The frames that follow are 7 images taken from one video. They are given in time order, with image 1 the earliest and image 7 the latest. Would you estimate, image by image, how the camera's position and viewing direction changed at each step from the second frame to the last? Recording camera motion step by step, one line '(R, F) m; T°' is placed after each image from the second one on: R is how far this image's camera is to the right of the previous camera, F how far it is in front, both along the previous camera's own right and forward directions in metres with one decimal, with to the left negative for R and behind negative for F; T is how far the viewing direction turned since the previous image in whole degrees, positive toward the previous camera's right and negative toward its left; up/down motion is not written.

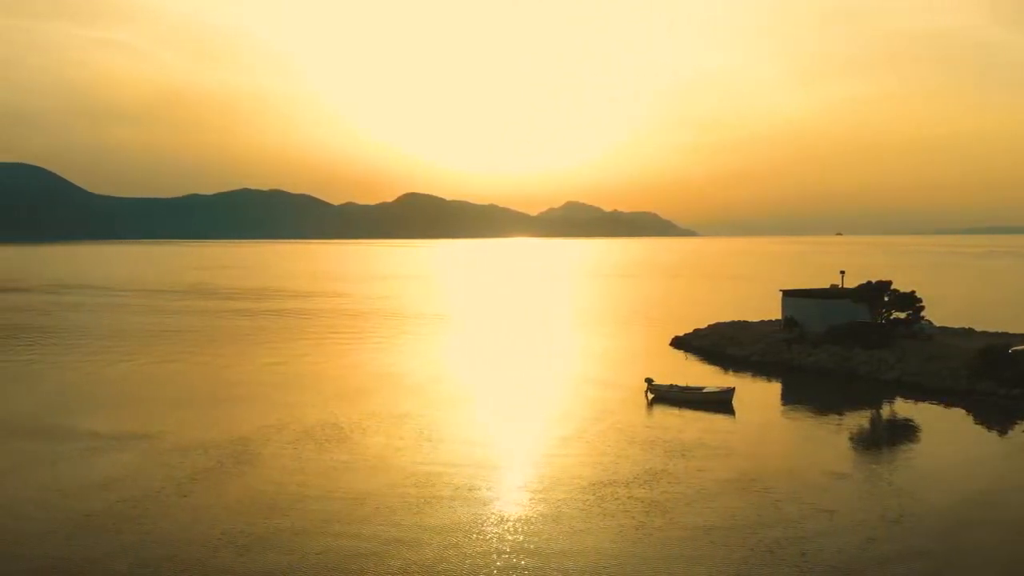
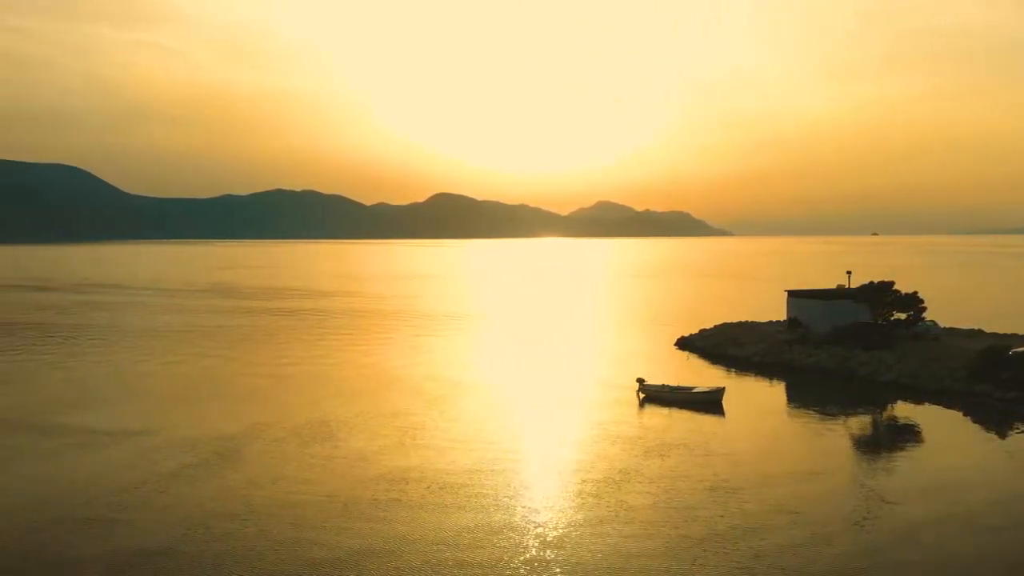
(+1.1, 0.0) m; -2°
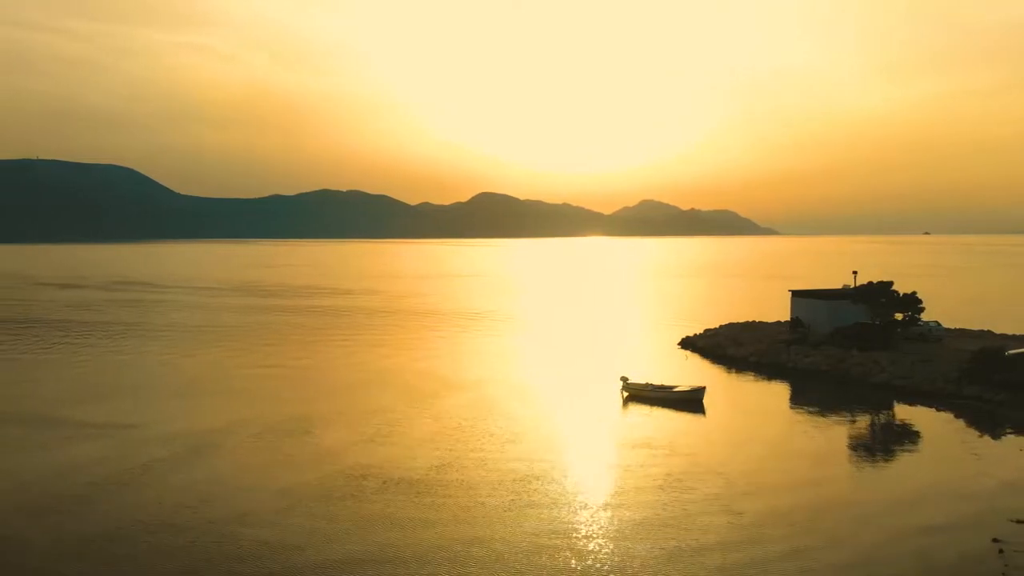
(+1.5, 0.0) m; -2°
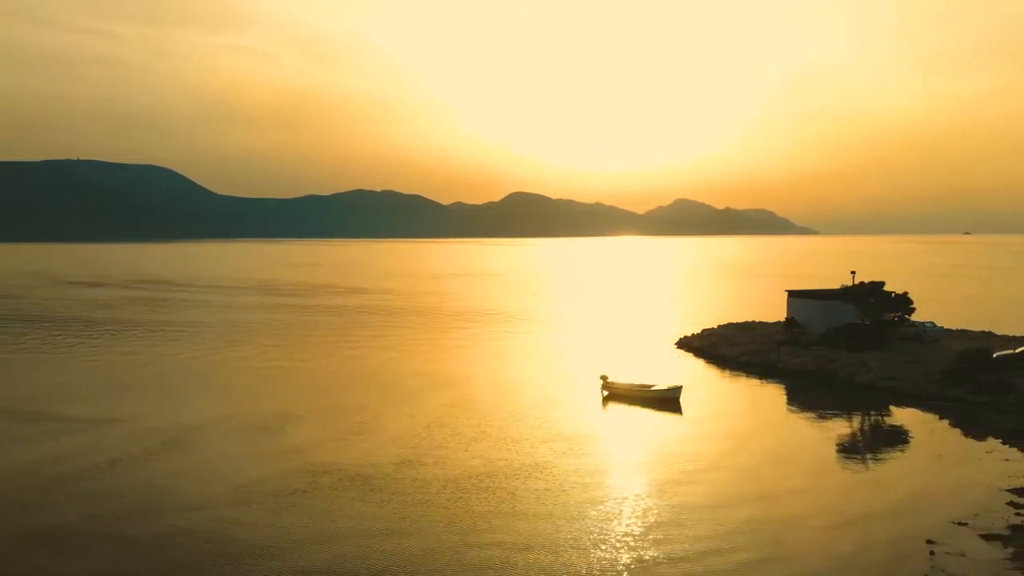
(+1.3, 0.0) m; -2°
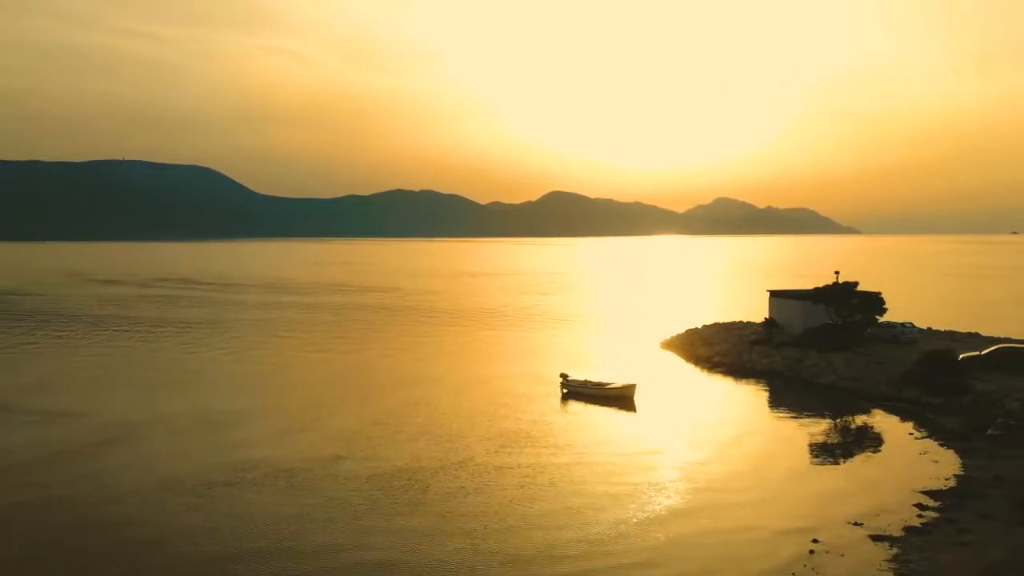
(+1.9, 0.0) m; -1°
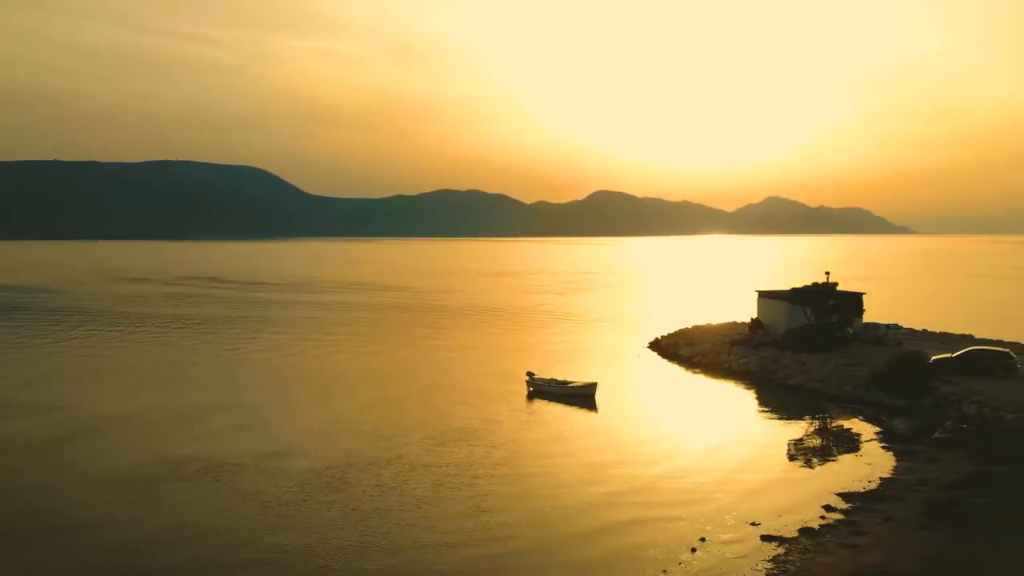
(+2.0, -0.1) m; -2°
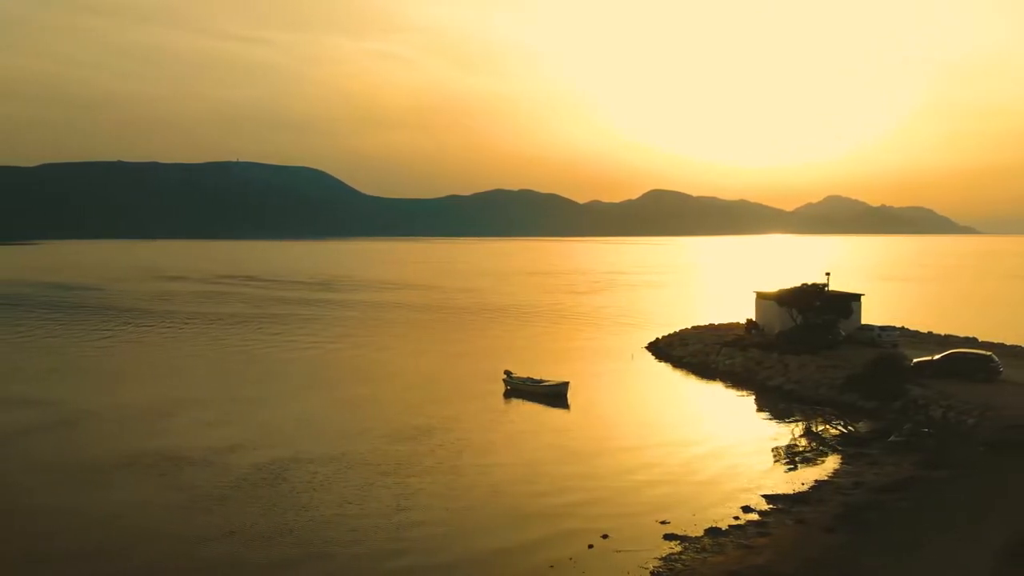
(+1.9, -0.1) m; -3°
